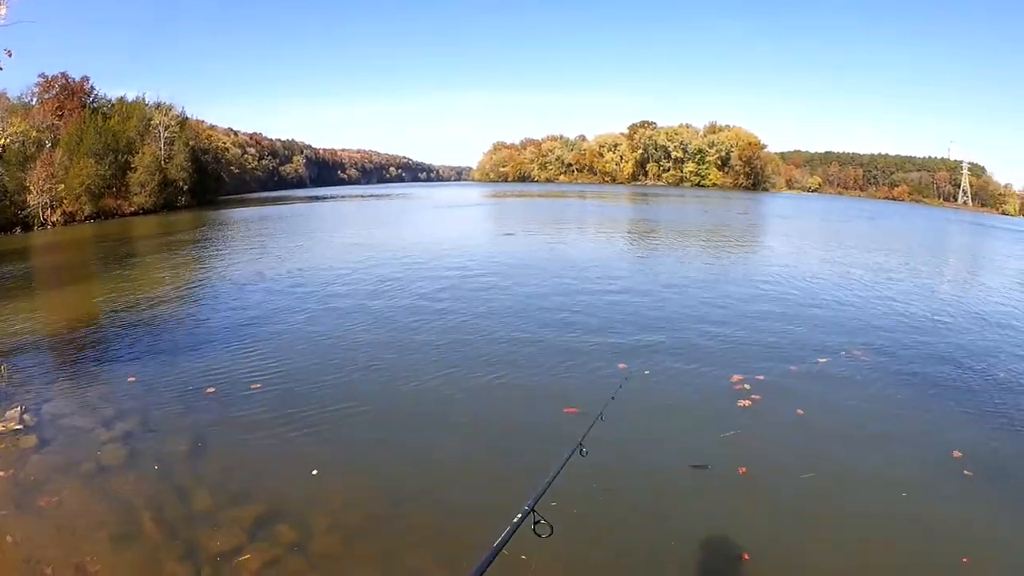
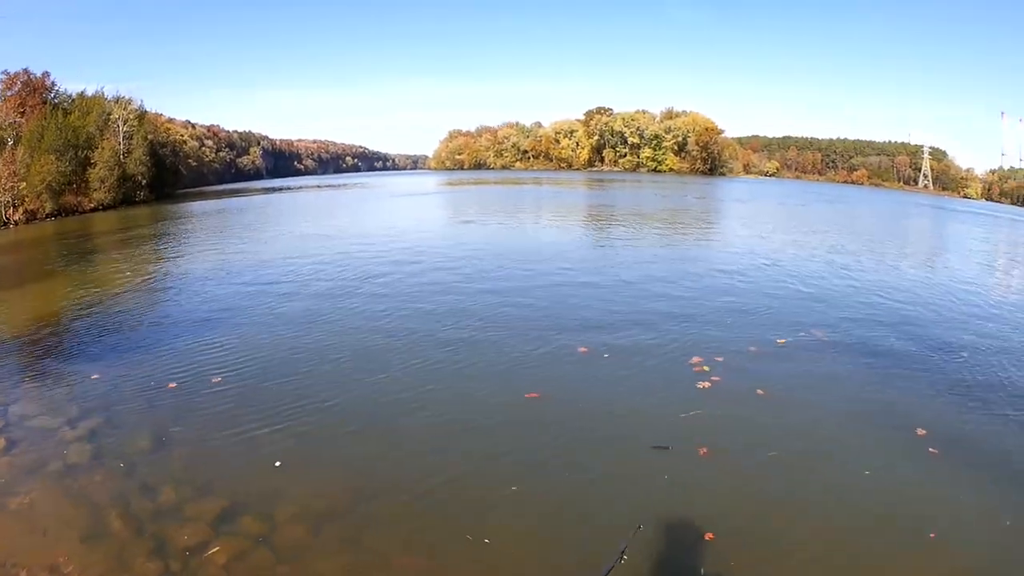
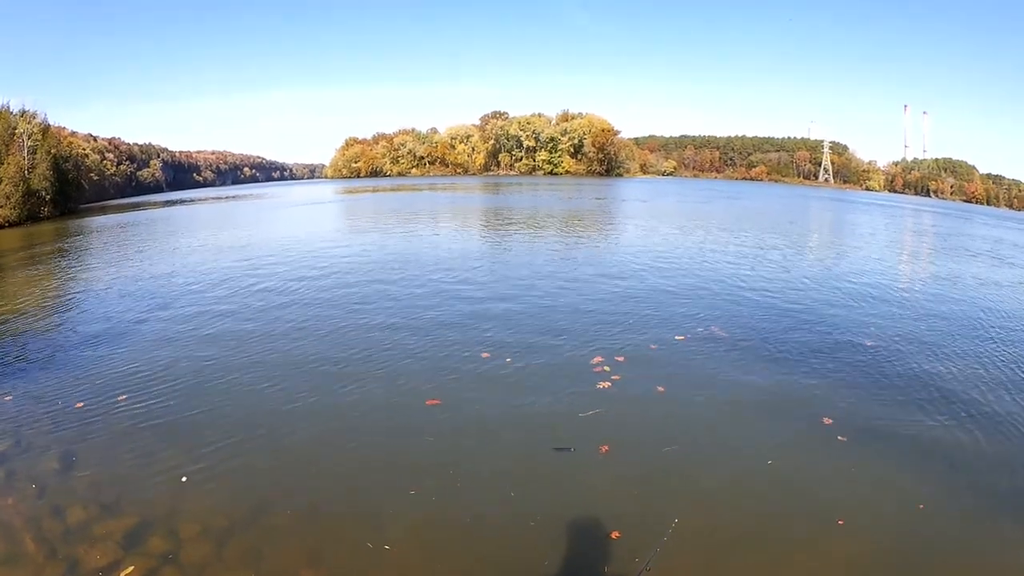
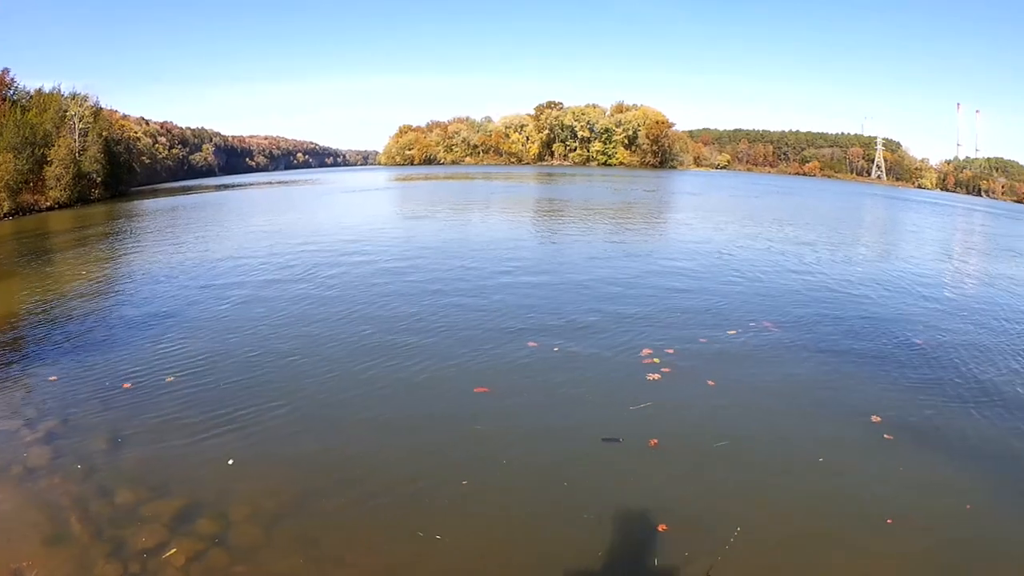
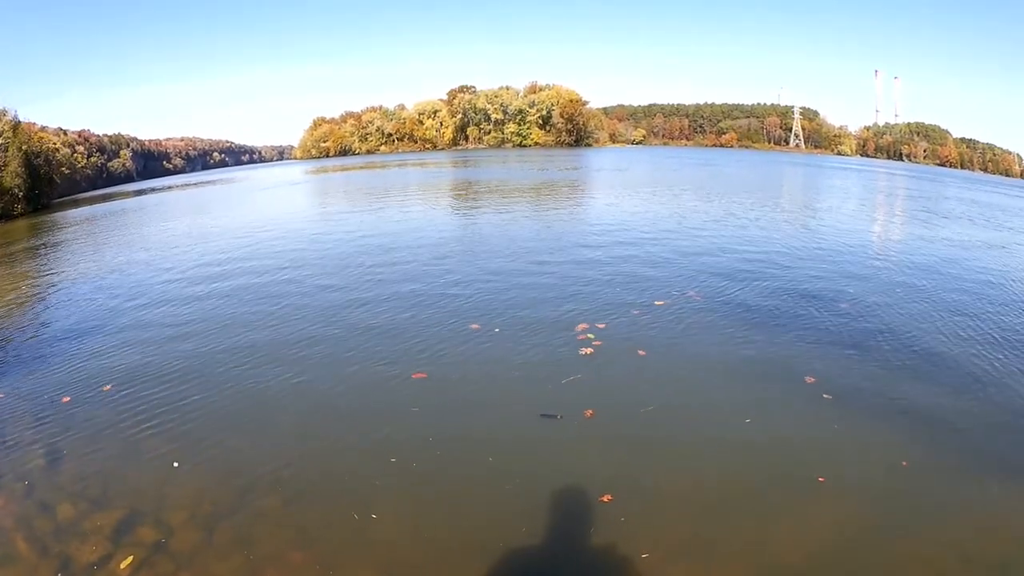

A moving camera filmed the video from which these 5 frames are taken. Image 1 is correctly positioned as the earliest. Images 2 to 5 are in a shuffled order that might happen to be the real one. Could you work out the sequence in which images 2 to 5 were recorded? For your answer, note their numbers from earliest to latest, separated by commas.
2, 4, 3, 5
